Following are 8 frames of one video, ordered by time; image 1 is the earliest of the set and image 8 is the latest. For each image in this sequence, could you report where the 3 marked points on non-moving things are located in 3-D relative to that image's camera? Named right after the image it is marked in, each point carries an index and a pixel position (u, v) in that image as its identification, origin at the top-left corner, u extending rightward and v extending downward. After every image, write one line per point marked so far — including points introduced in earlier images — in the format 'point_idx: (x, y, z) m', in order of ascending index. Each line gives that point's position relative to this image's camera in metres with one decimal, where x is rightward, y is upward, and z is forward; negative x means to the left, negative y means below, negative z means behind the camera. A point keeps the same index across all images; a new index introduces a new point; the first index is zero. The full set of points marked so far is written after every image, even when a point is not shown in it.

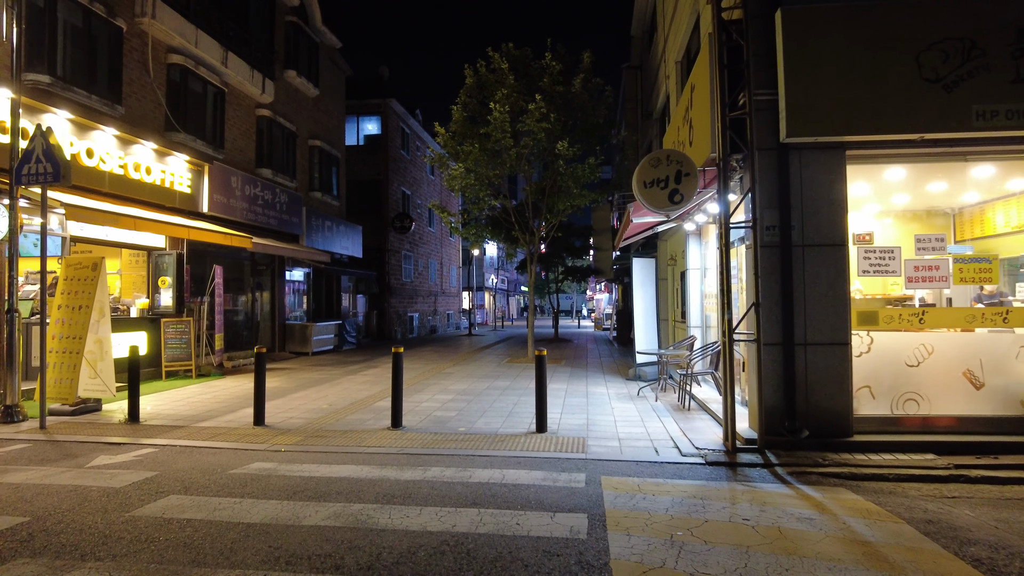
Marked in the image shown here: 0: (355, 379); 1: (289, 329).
0: (-2.9, -1.7, +12.0) m
1: (-5.9, -1.1, +17.3) m
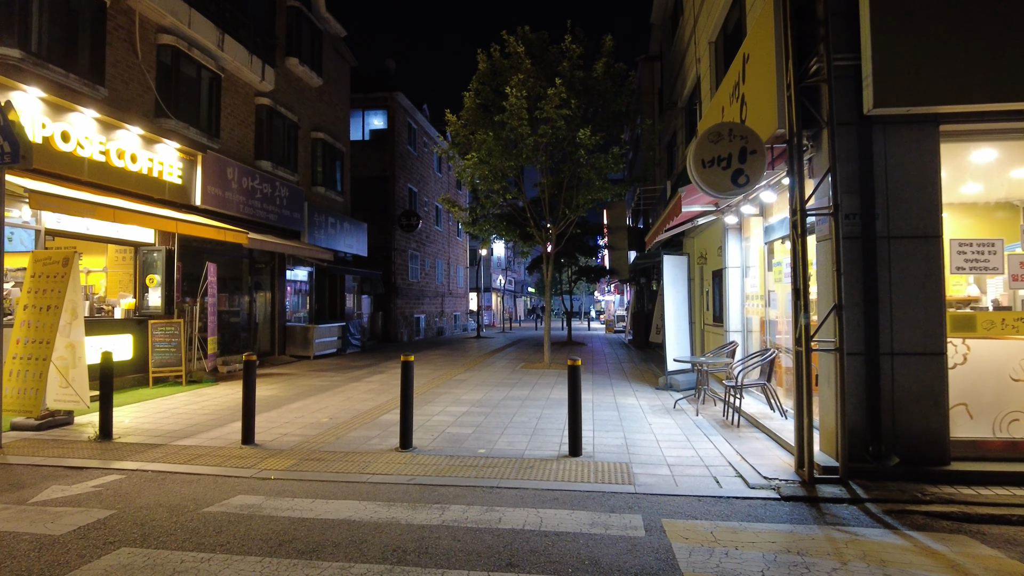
0: (-2.6, -1.7, +11.0) m
1: (-5.6, -1.1, +16.4) m
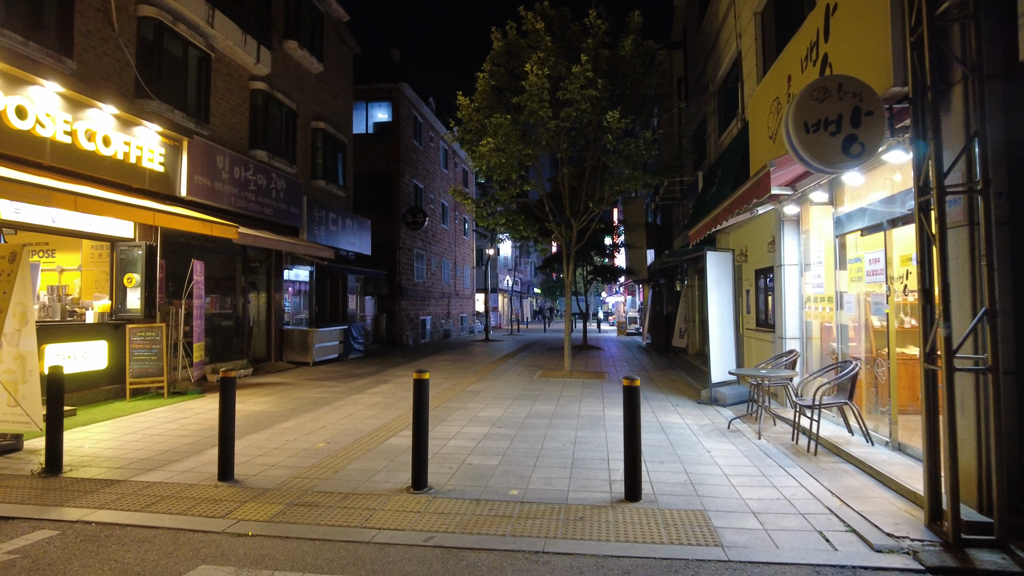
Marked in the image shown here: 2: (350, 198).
0: (-2.3, -1.7, +9.8) m
1: (-5.2, -1.1, +15.2) m
2: (-4.8, +2.6, +19.2) m
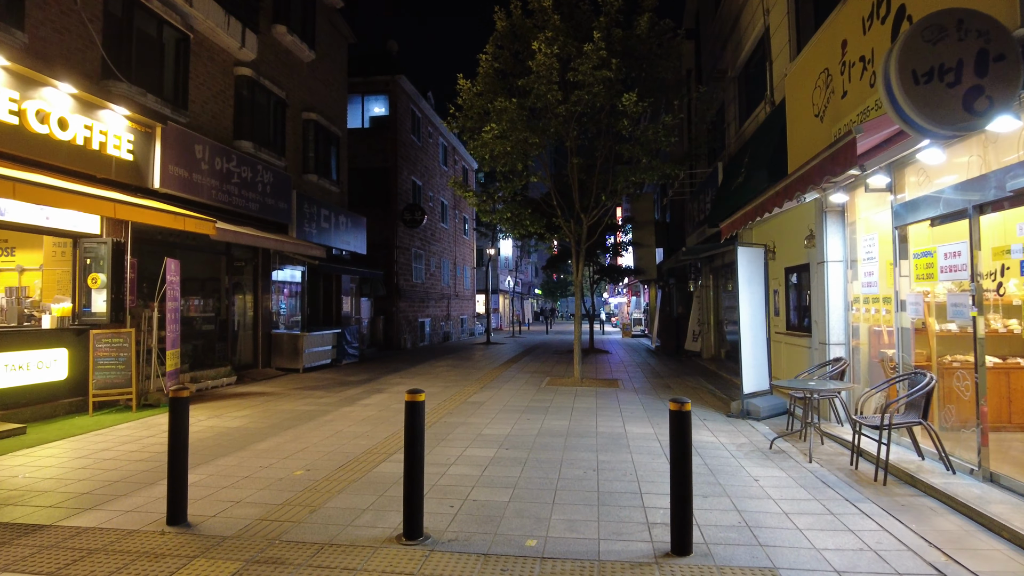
0: (-2.2, -1.7, +8.8) m
1: (-5.1, -1.1, +14.2) m
2: (-4.7, +2.6, +18.3) m
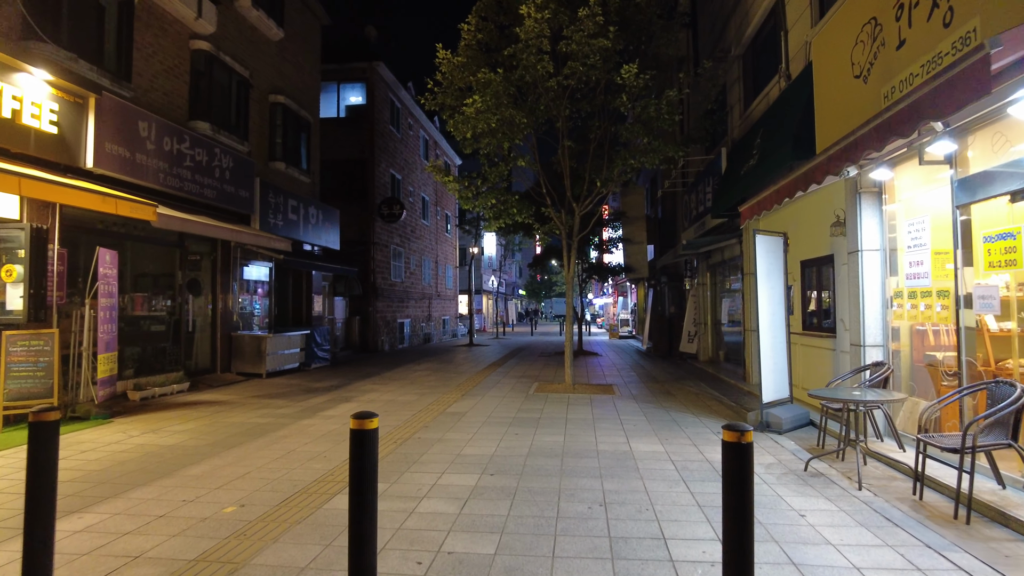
0: (-2.3, -1.6, +7.6) m
1: (-5.4, -1.1, +13.0) m
2: (-5.1, +2.7, +17.0) m
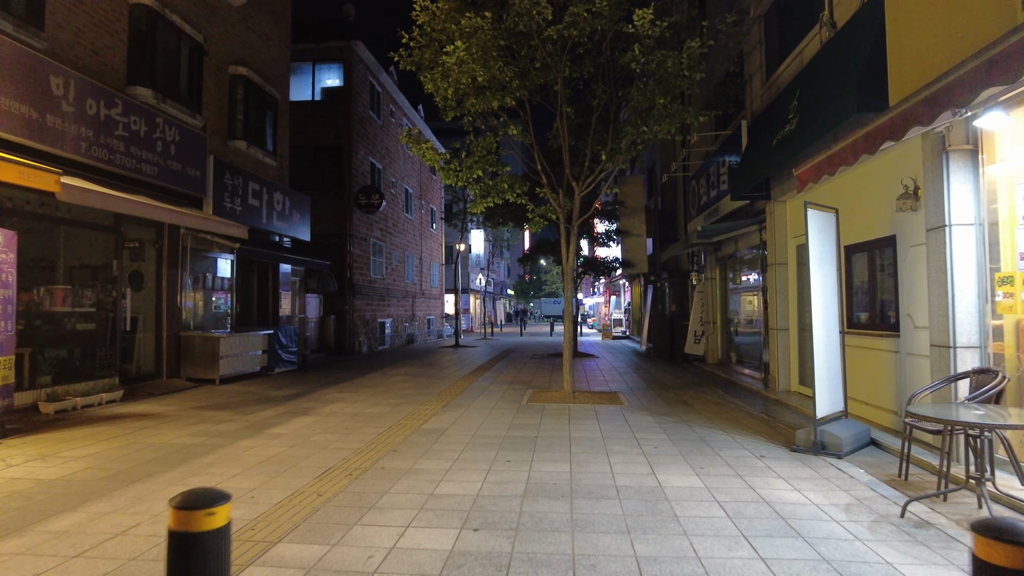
0: (-2.4, -1.5, +6.1) m
1: (-5.6, -1.0, +11.4) m
2: (-5.3, +2.8, +15.4) m
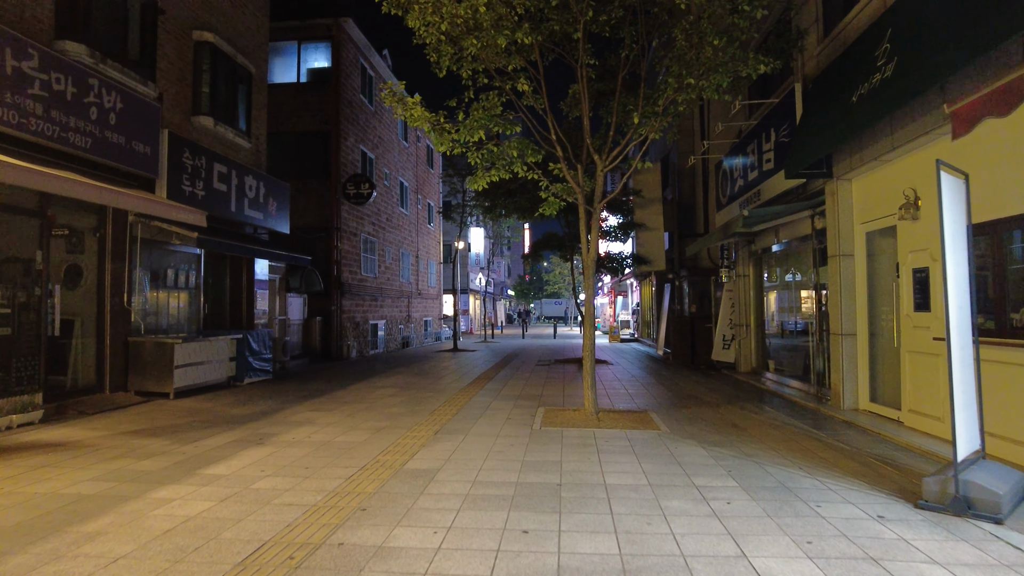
0: (-2.3, -1.4, +4.4) m
1: (-5.5, -0.9, +9.6) m
2: (-5.2, +2.8, +13.7) m
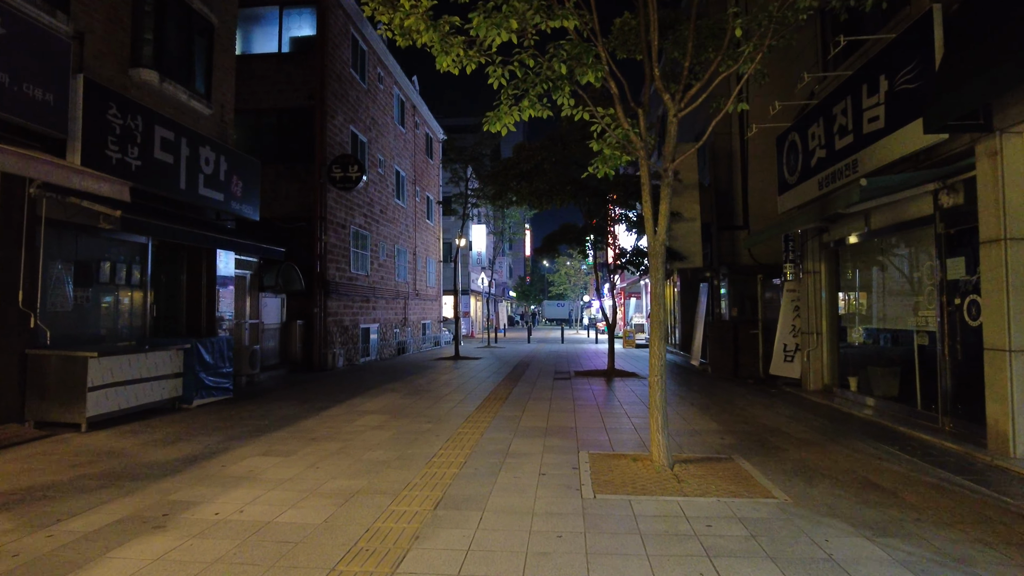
0: (-2.0, -1.4, +2.0) m
1: (-5.2, -0.9, +7.3) m
2: (-5.0, +2.8, +11.4) m
